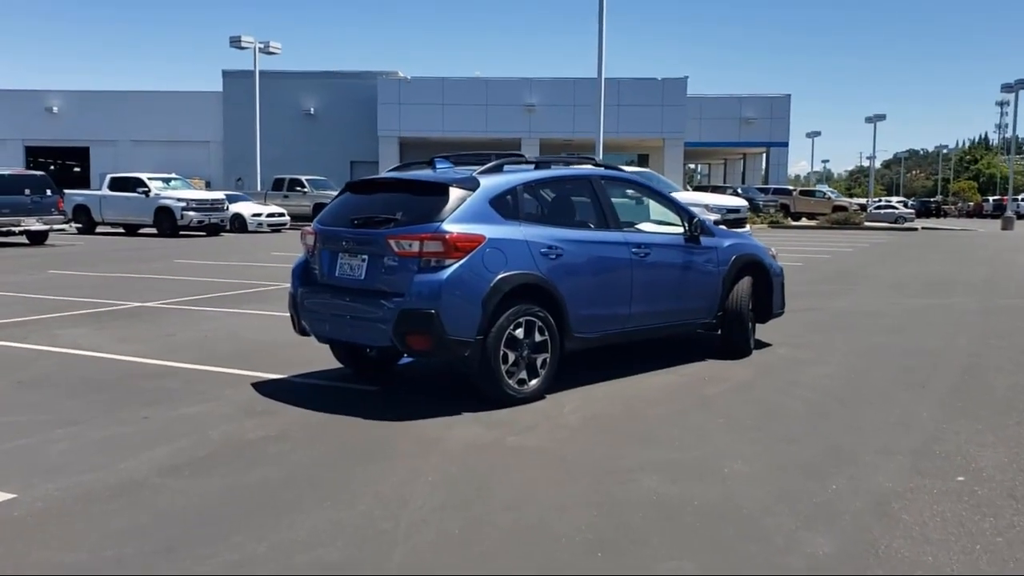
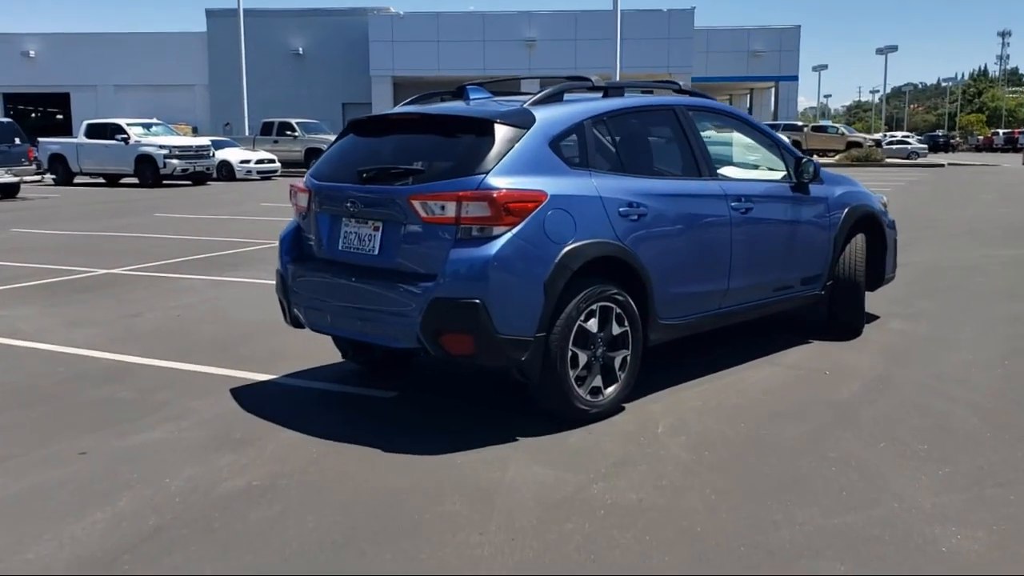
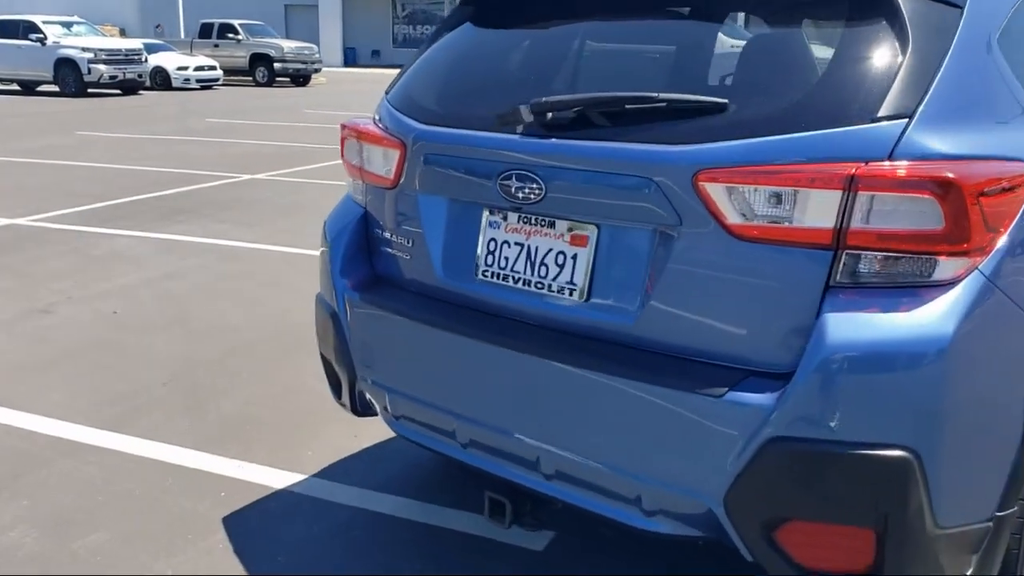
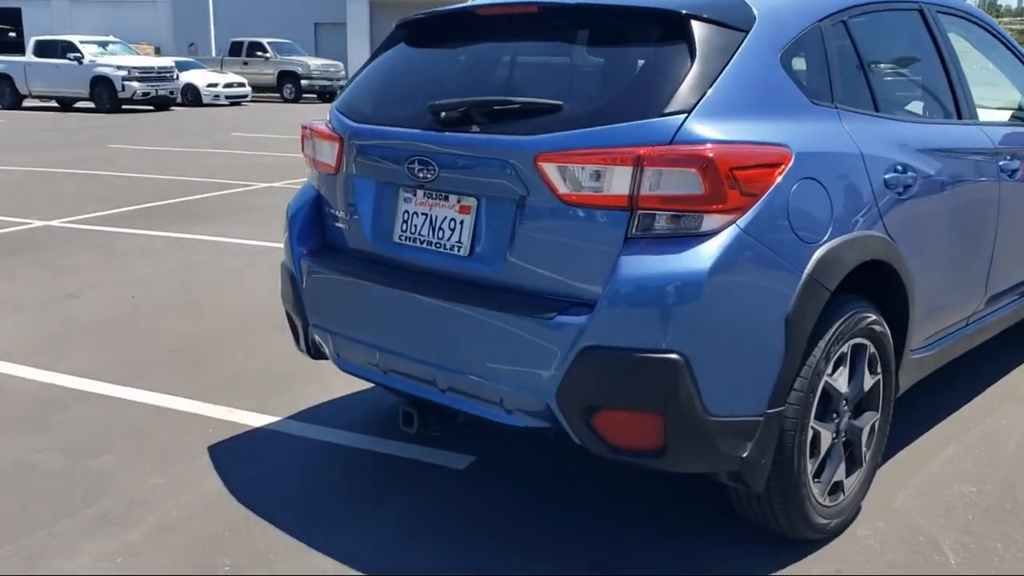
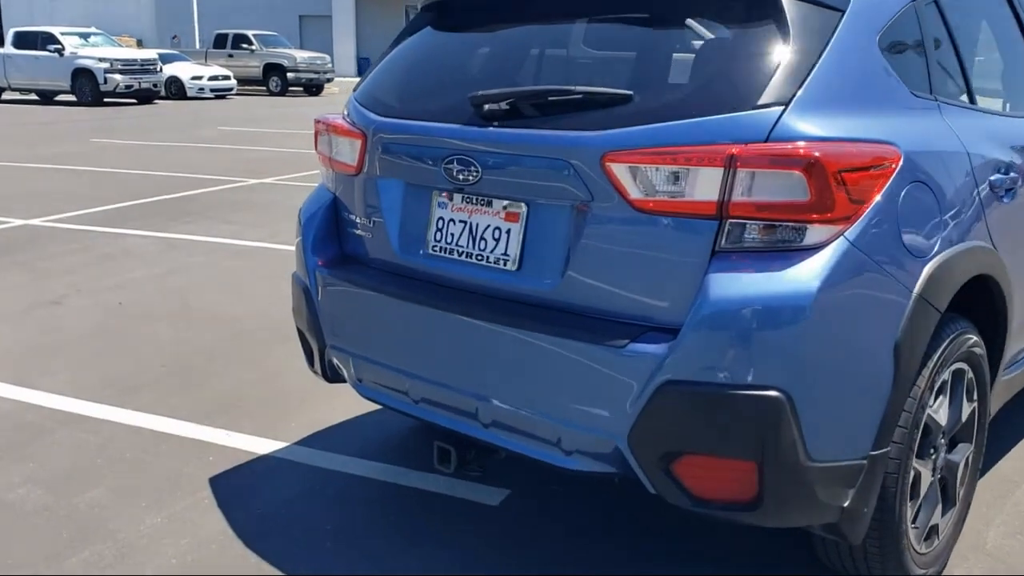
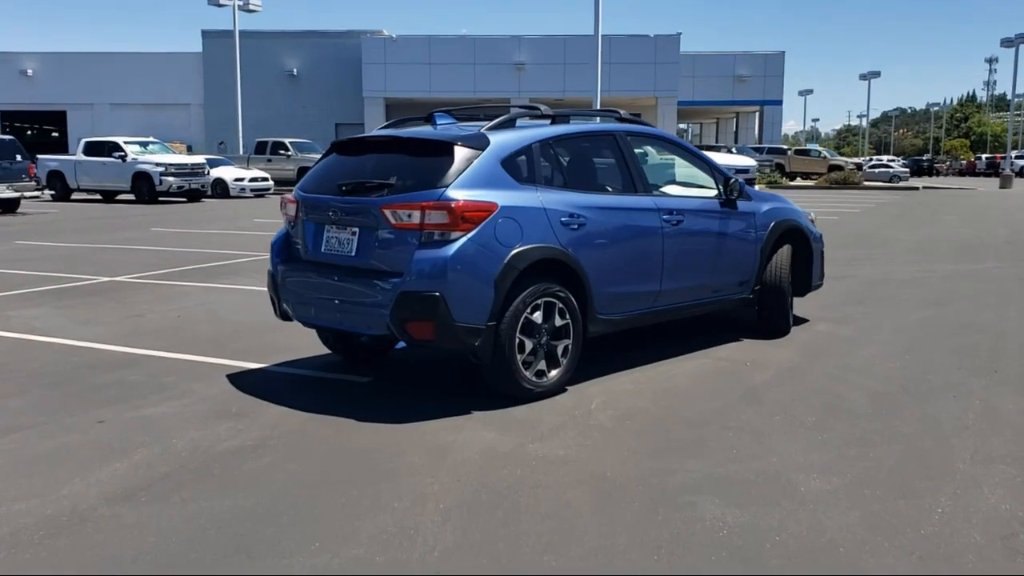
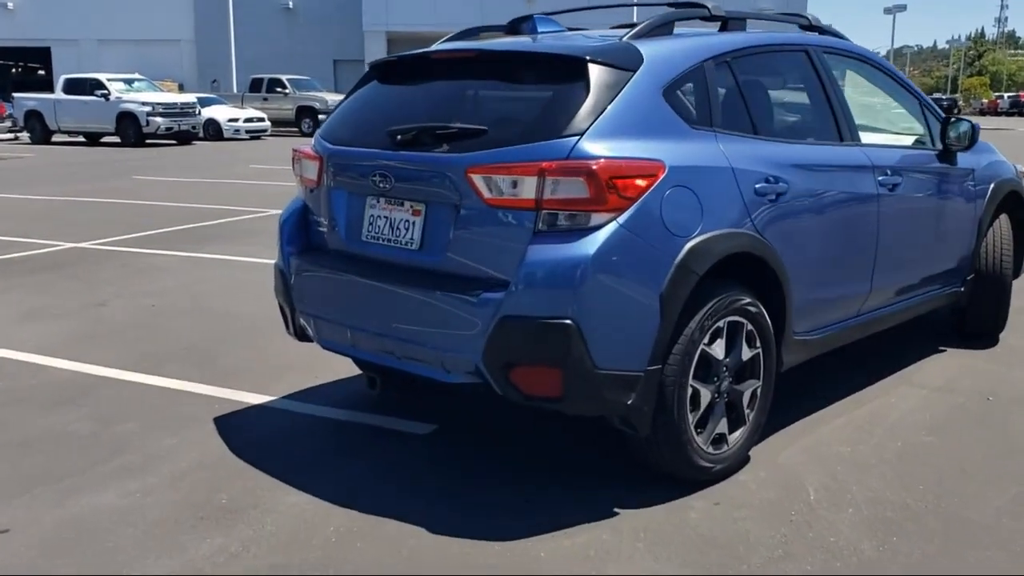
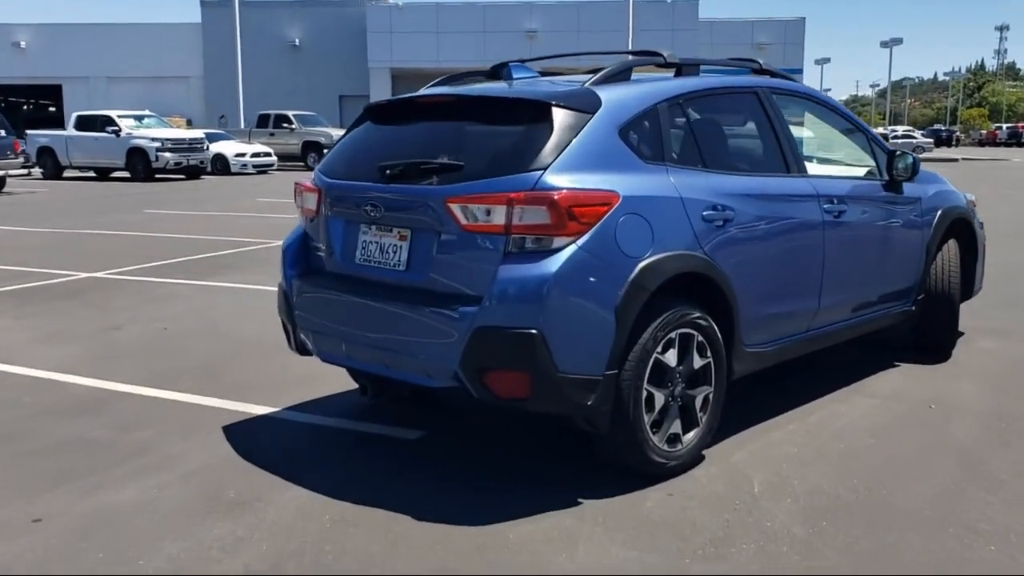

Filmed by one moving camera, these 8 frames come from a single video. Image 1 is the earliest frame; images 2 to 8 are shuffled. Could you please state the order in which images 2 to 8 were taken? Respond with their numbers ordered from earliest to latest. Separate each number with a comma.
6, 2, 8, 7, 4, 5, 3
